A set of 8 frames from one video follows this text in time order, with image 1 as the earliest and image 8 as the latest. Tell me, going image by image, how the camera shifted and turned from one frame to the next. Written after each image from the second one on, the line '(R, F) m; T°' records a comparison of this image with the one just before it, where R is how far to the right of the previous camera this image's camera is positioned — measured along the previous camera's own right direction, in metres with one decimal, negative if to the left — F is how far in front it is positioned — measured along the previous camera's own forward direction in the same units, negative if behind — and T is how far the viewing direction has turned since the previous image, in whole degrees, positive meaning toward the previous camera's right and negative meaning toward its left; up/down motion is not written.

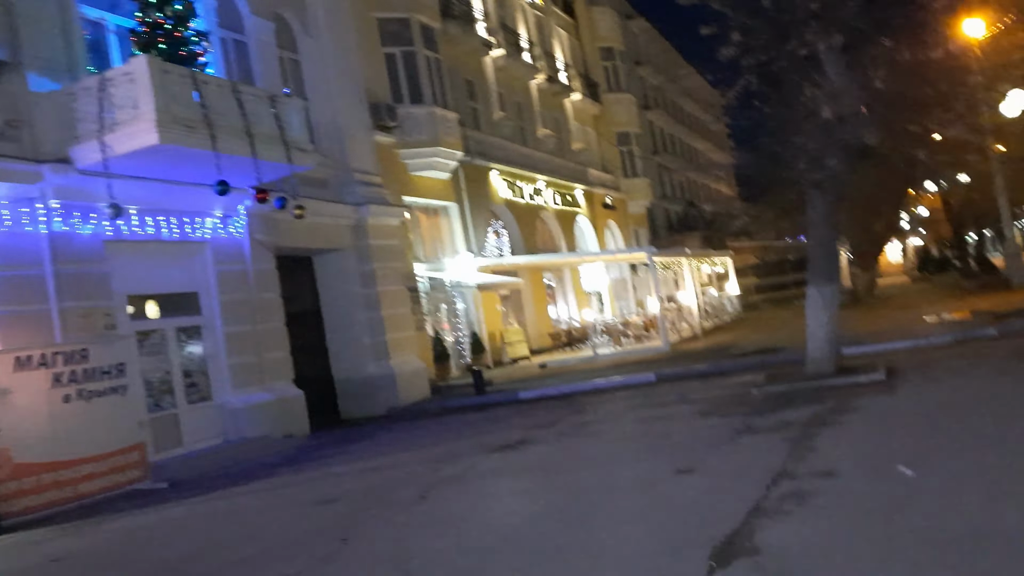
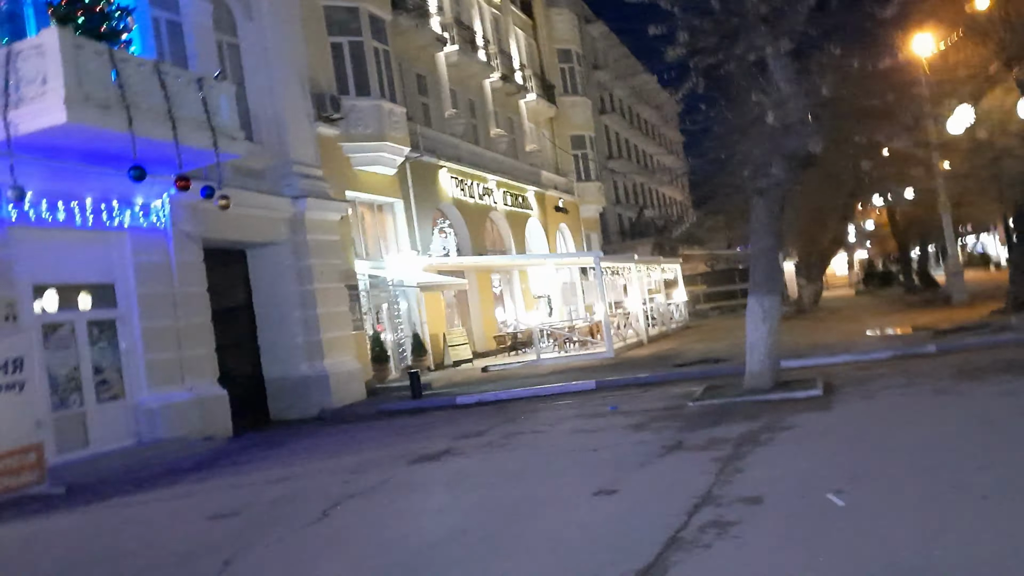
(+0.3, +0.5) m; +3°
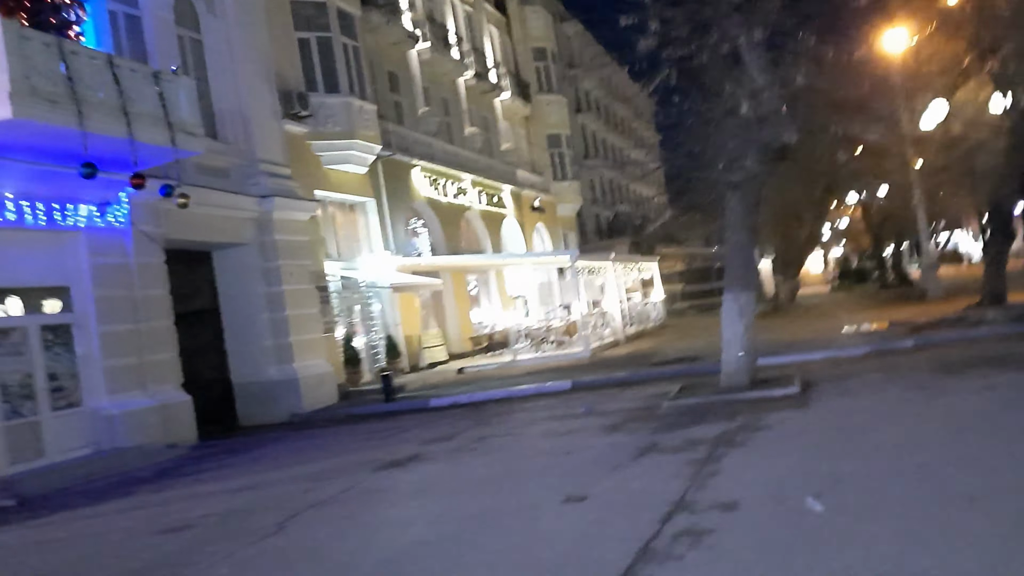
(+0.1, +0.4) m; +1°
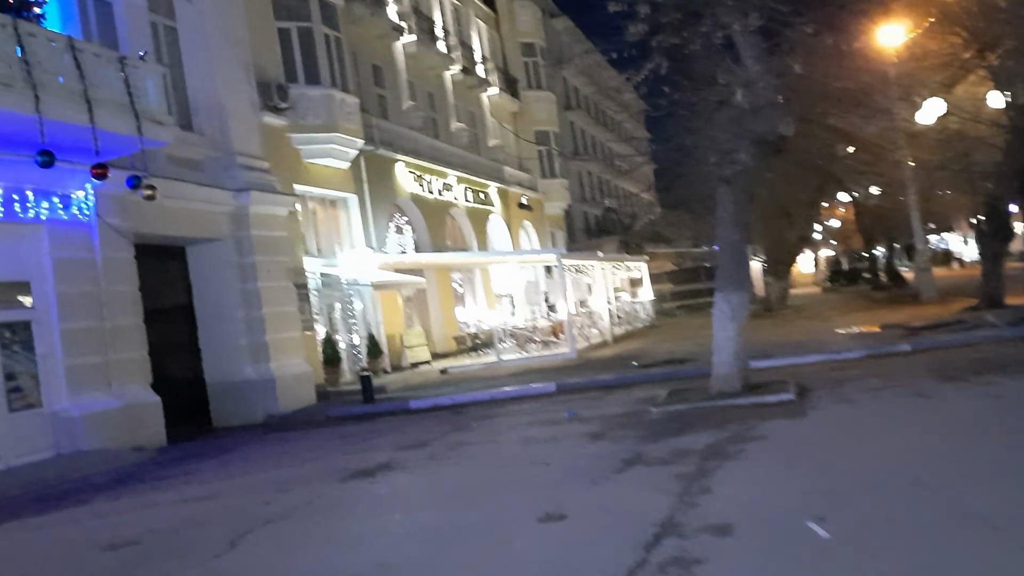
(+0.1, +0.5) m; +1°
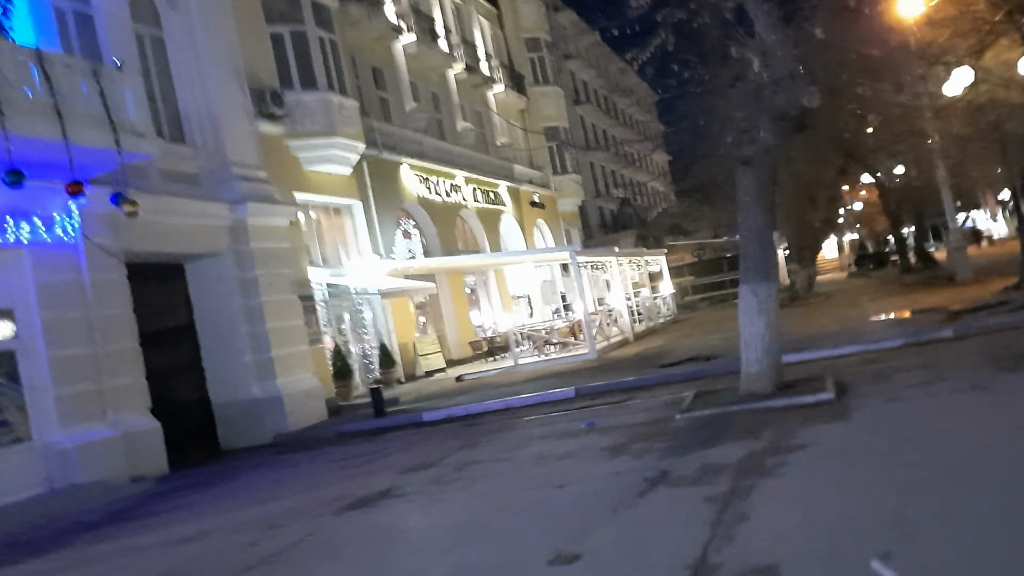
(+0.1, +0.7) m; -1°
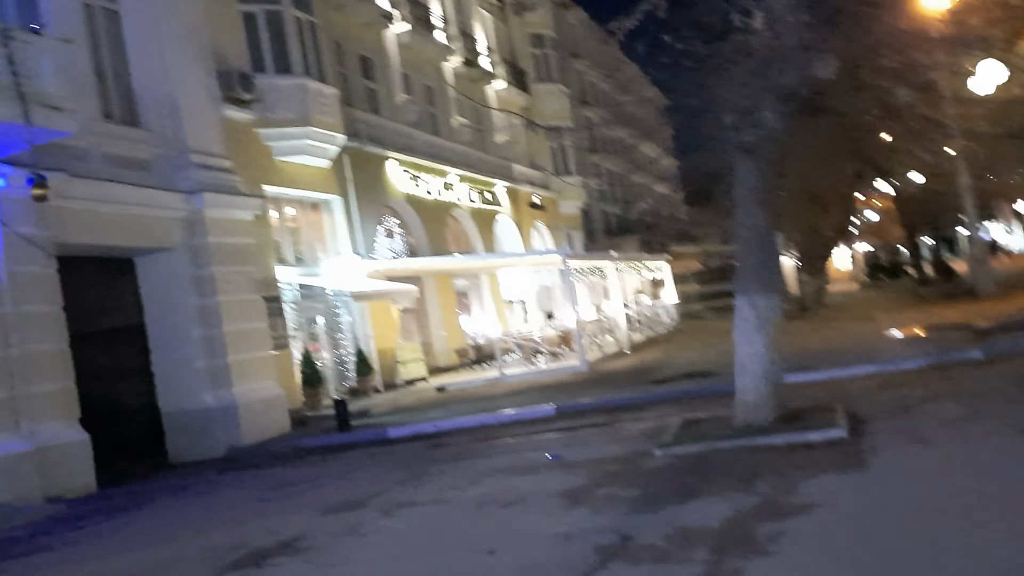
(+0.5, +1.5) m; -1°
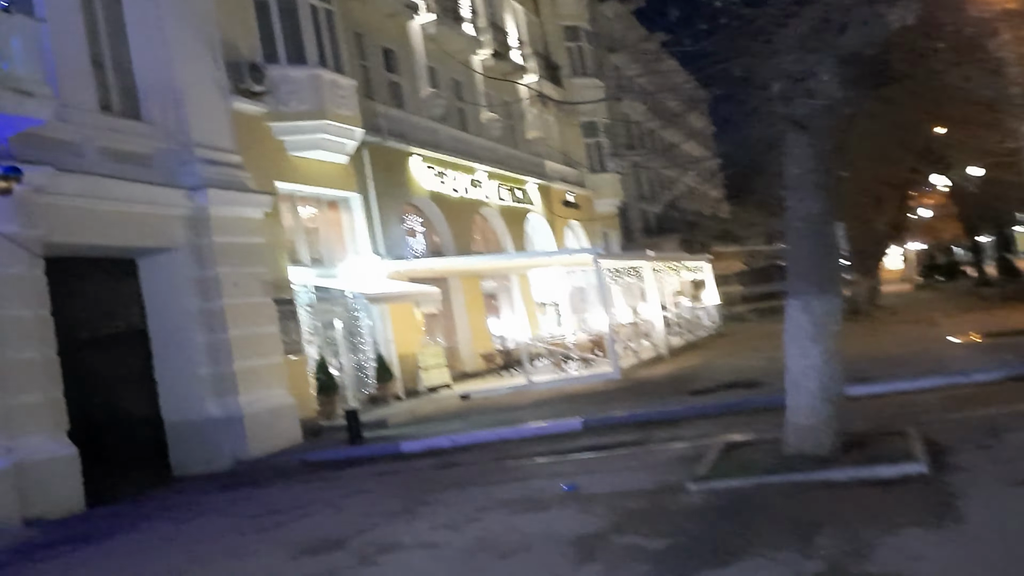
(+0.2, +1.1) m; -2°
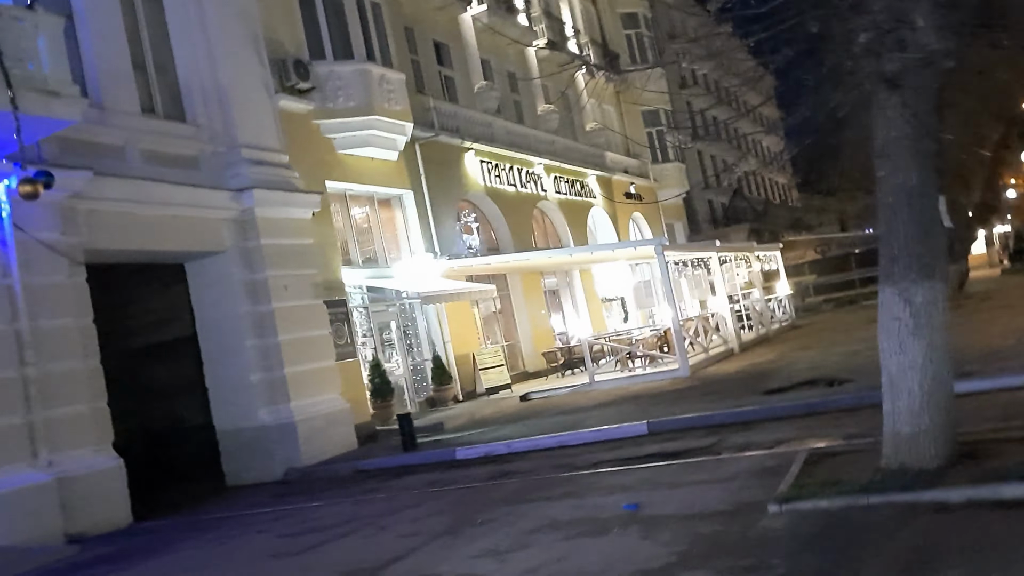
(+0.1, +0.7) m; -4°
